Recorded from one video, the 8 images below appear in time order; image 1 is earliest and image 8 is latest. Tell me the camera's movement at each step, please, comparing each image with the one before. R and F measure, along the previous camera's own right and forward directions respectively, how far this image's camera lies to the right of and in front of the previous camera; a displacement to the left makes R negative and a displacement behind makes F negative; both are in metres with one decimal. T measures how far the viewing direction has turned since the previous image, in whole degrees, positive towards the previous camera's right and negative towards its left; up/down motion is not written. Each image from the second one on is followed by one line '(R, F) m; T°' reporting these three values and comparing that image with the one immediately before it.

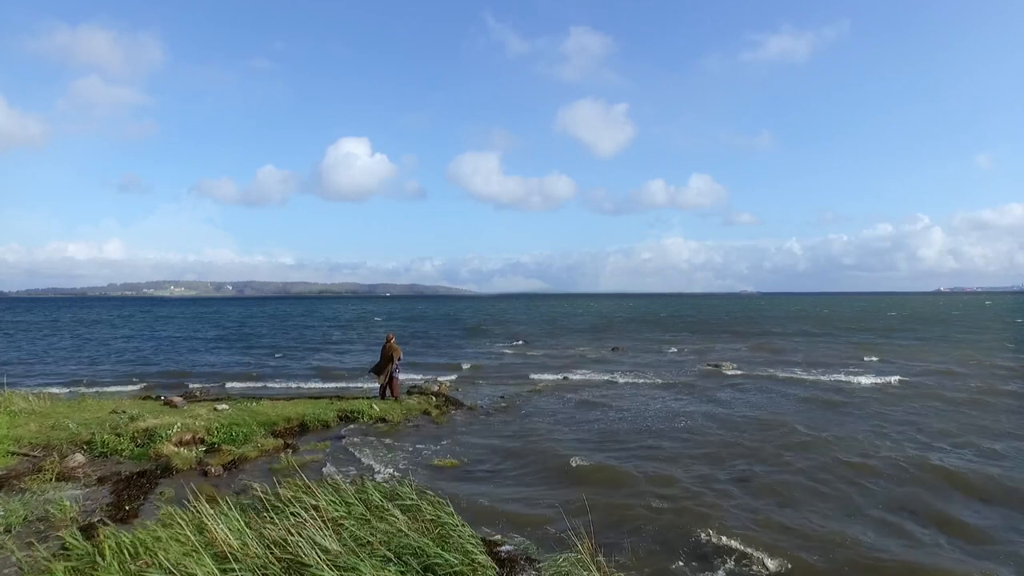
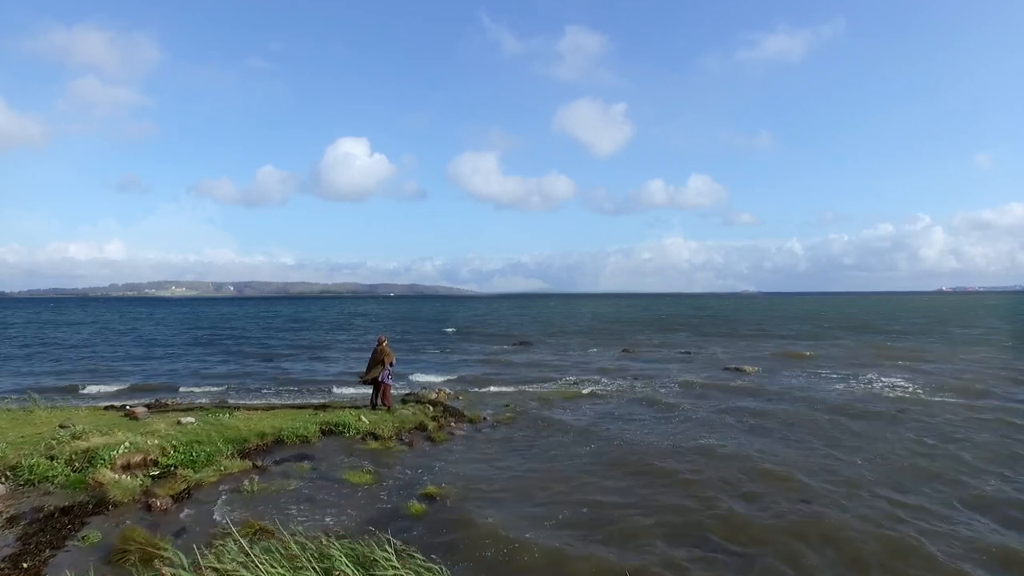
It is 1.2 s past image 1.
(-0.1, +2.2) m; 0°
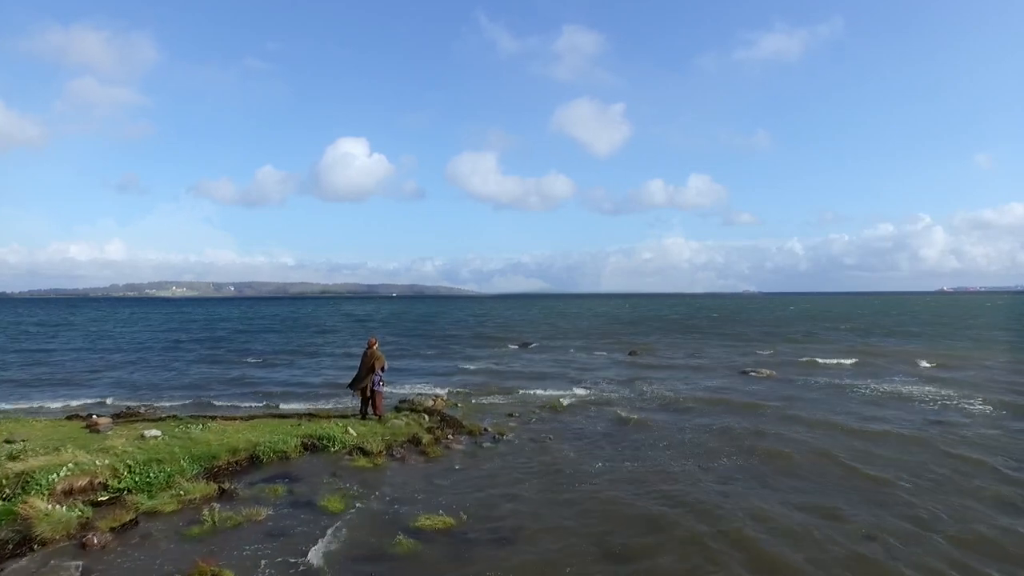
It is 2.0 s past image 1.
(-0.1, +1.7) m; 0°
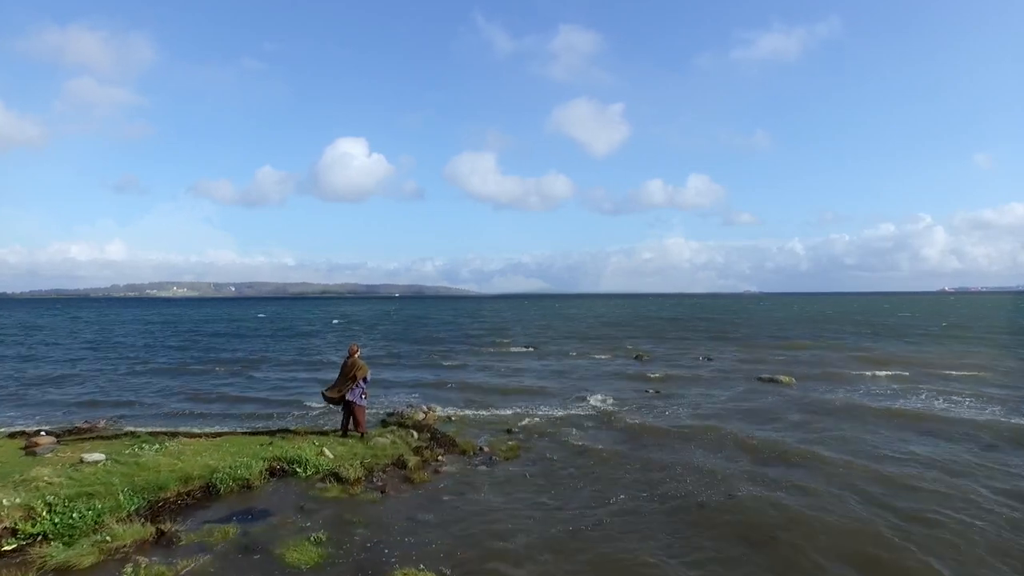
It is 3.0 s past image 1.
(0.0, +1.9) m; 0°
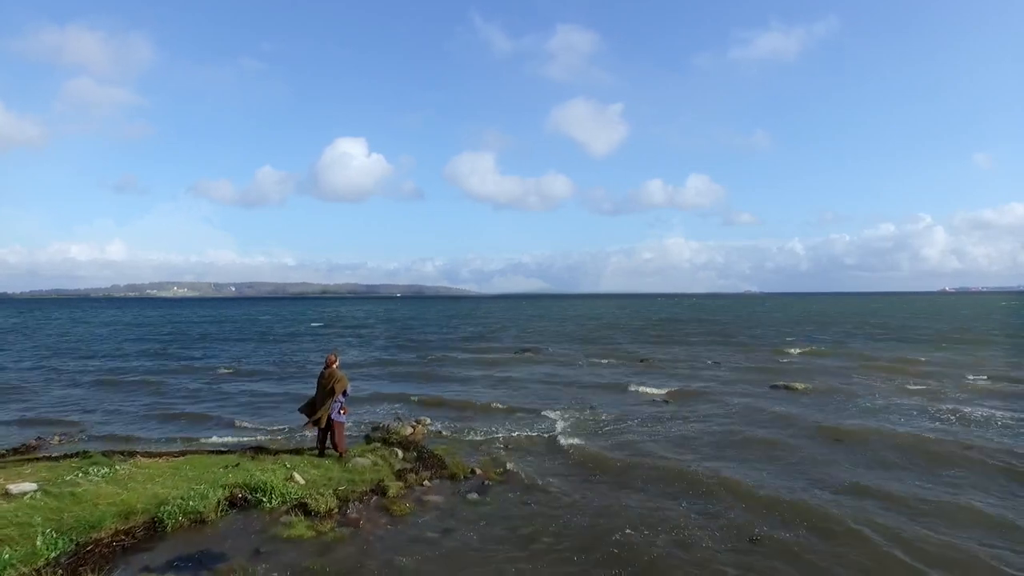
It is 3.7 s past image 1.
(+0.1, +1.6) m; 0°
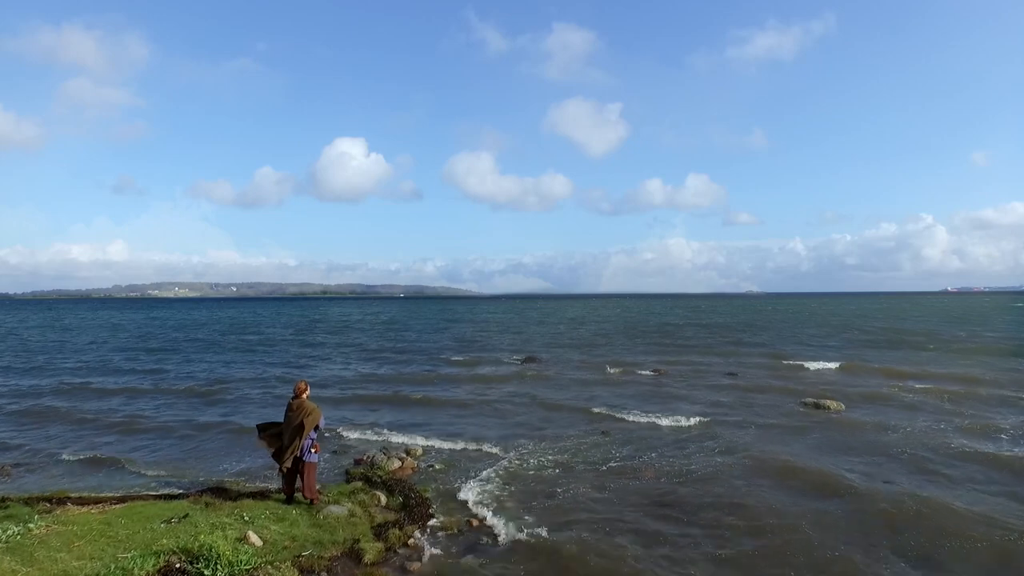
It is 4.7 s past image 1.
(-0.1, +2.3) m; 0°
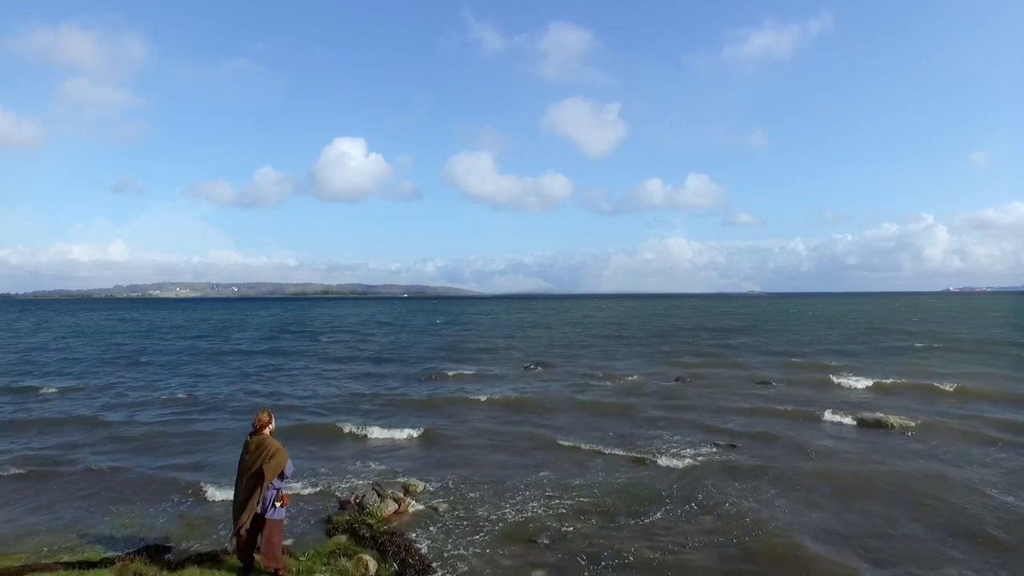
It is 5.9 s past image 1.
(-0.5, +2.9) m; 0°
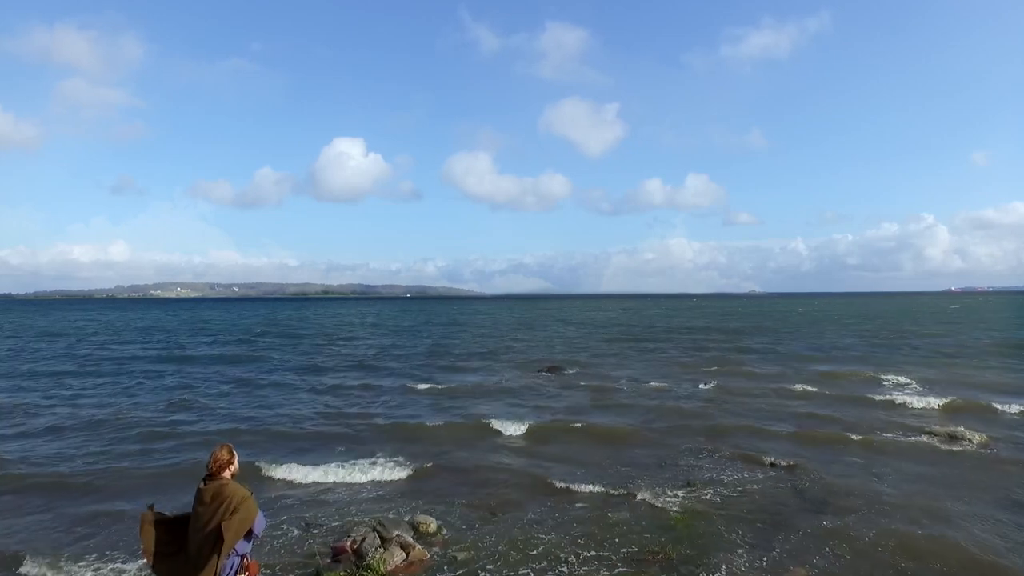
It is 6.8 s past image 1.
(-0.5, +2.2) m; 0°
